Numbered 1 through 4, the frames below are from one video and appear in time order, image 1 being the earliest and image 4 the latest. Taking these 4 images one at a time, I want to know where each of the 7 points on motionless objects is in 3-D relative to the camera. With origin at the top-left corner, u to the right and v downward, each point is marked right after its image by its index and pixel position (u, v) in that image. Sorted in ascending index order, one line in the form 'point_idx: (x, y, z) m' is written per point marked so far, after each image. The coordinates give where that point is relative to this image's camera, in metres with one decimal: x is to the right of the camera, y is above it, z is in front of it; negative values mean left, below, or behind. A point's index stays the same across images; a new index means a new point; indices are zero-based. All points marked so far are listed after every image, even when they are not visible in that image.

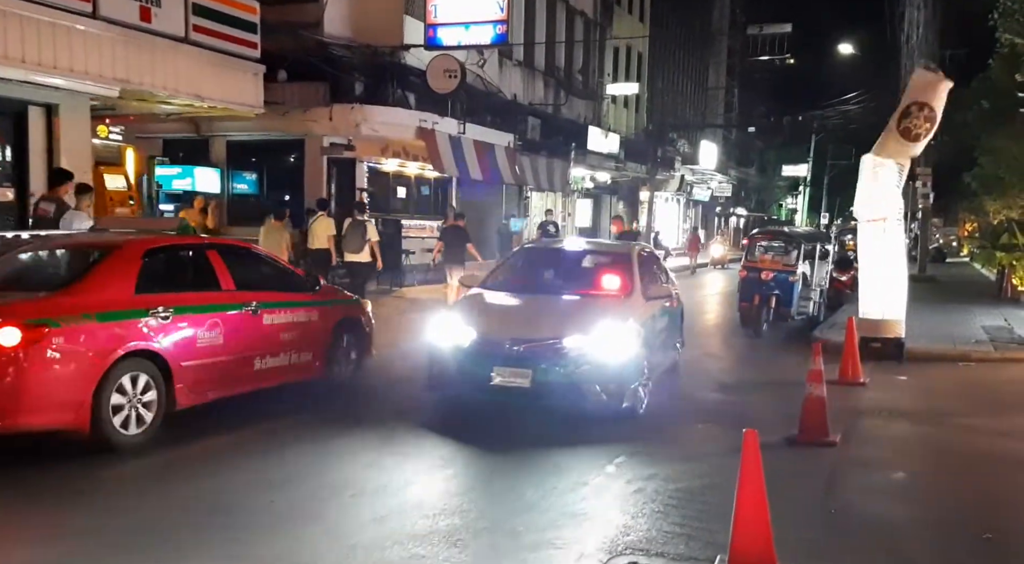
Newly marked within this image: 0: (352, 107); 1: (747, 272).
0: (-3.0, +3.3, +17.8) m
1: (+3.8, +0.2, +15.5) m
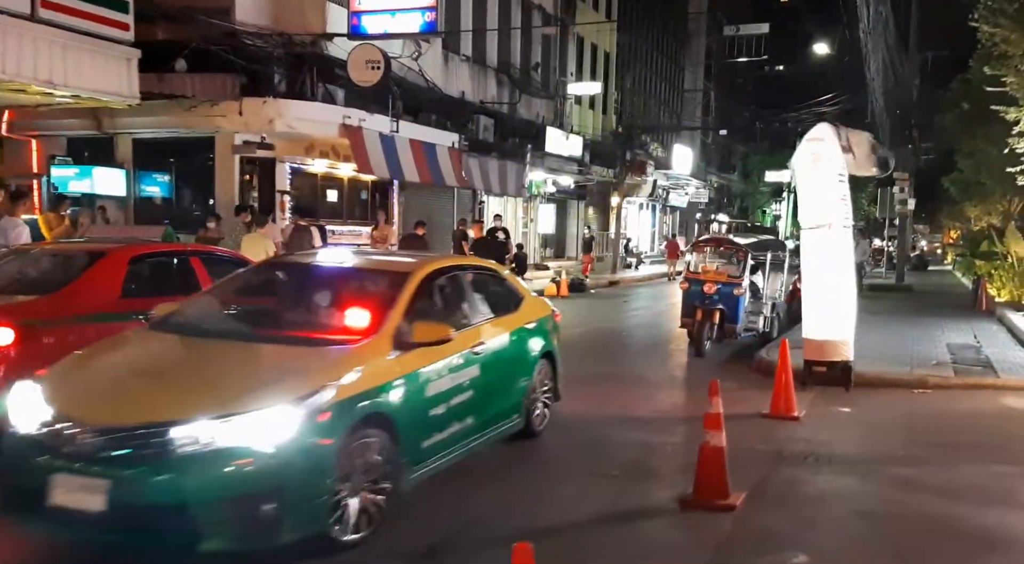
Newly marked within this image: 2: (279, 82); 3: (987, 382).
0: (-4.3, +3.1, +16.2) m
1: (+2.6, 0.0, +14.0) m
2: (-4.2, +3.5, +17.0) m
3: (+5.4, -1.1, +10.8) m
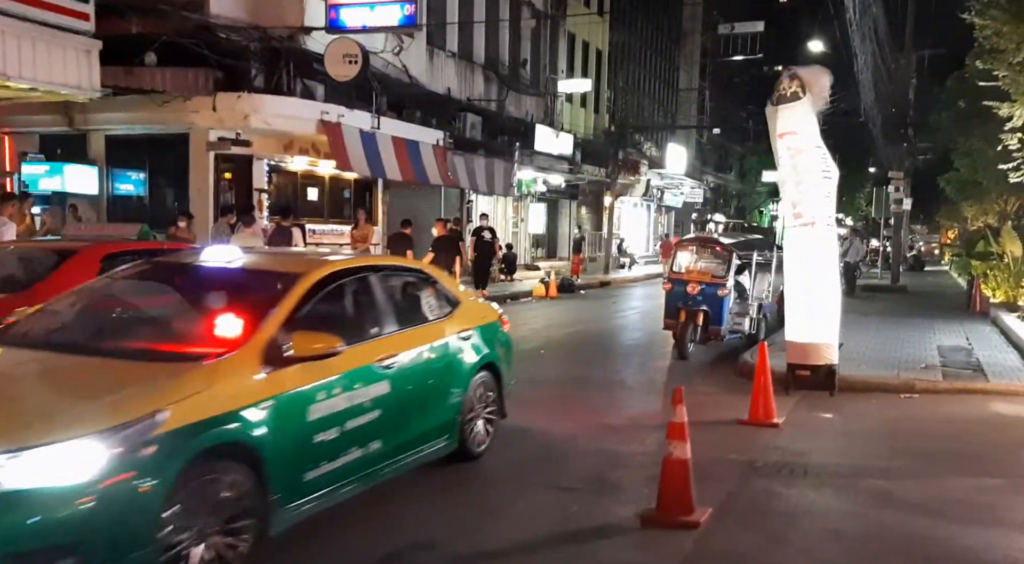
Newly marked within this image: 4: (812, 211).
0: (-4.6, +3.1, +15.8) m
1: (+2.3, 0.0, +13.6) m
2: (-4.5, +3.5, +16.6) m
3: (+5.1, -1.1, +10.4) m
4: (+3.3, +0.8, +10.2) m
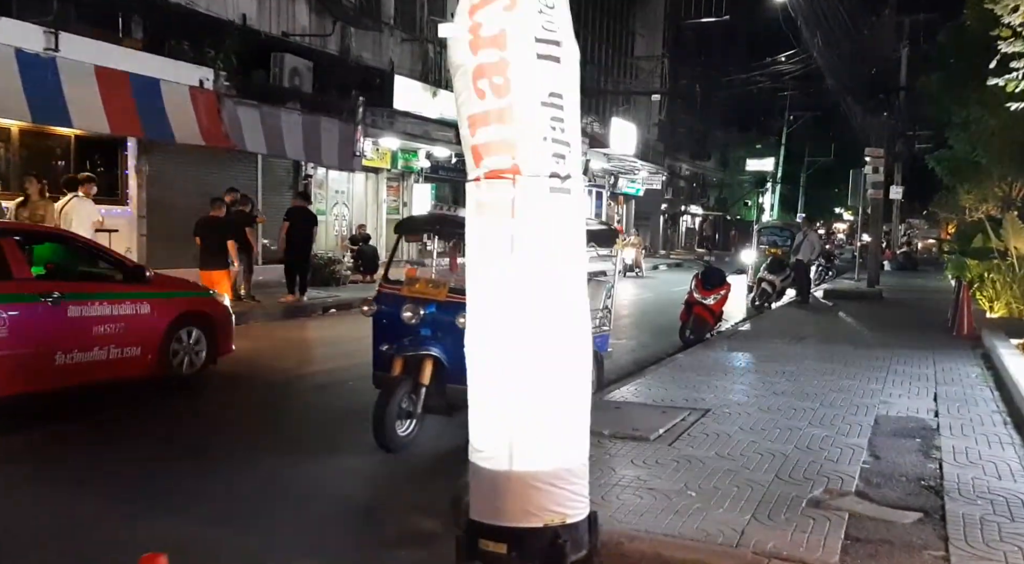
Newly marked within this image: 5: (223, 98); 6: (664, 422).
0: (-7.8, +3.1, +9.5) m
1: (-1.0, -0.2, +7.3) m
2: (-7.7, +3.5, +10.3) m
3: (+1.8, -1.3, +4.1) m
4: (0.0, +0.6, +4.0) m
5: (-4.8, +3.0, +15.5) m
6: (+1.2, -1.1, +7.6) m
